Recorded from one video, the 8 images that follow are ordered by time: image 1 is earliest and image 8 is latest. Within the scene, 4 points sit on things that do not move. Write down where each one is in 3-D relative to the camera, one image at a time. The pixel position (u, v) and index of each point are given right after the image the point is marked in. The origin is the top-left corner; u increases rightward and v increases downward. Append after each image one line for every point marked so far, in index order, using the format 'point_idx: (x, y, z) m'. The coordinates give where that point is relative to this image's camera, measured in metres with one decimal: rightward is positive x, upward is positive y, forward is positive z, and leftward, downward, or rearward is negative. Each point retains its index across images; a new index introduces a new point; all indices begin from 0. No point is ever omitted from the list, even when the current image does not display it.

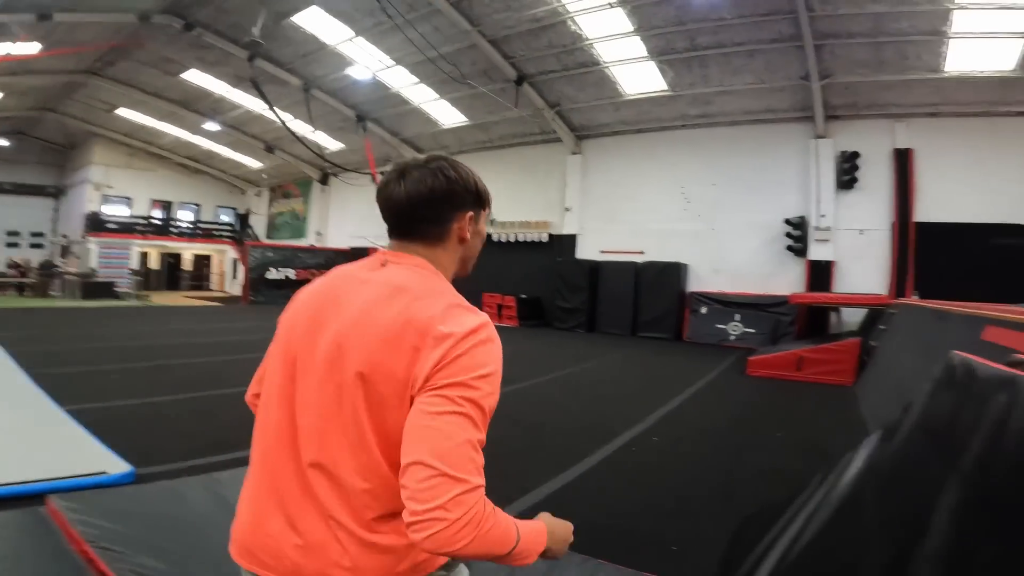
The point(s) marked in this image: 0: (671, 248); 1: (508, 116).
0: (+3.5, +0.9, +10.8) m
1: (-0.1, +3.9, +11.5) m
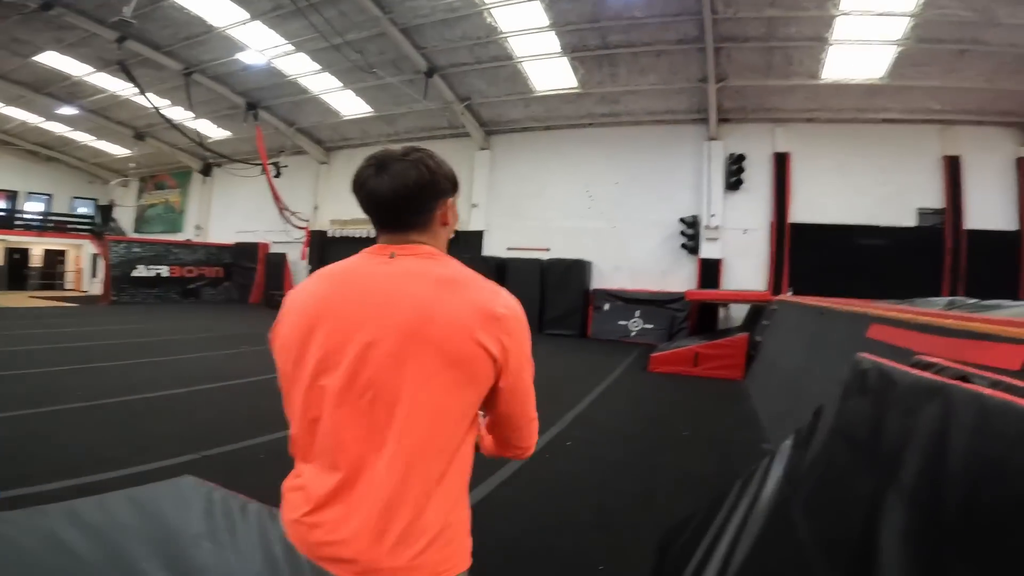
0: (+1.4, +0.9, +10.7) m
1: (-2.3, +3.9, +10.8) m
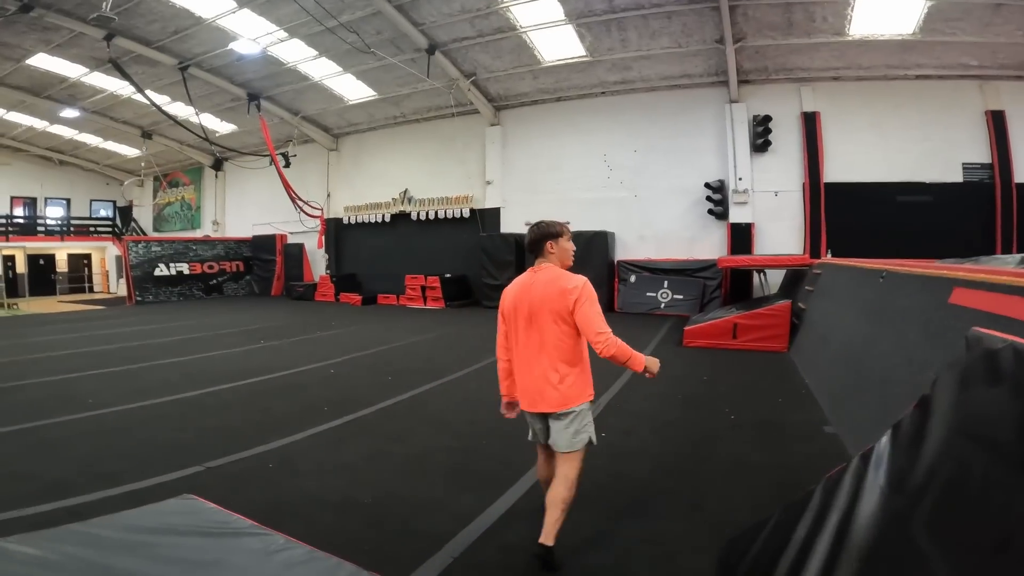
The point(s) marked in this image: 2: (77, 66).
0: (+1.8, +1.5, +10.3) m
1: (-2.0, +4.2, +10.4) m
2: (-8.9, +4.5, +9.9) m
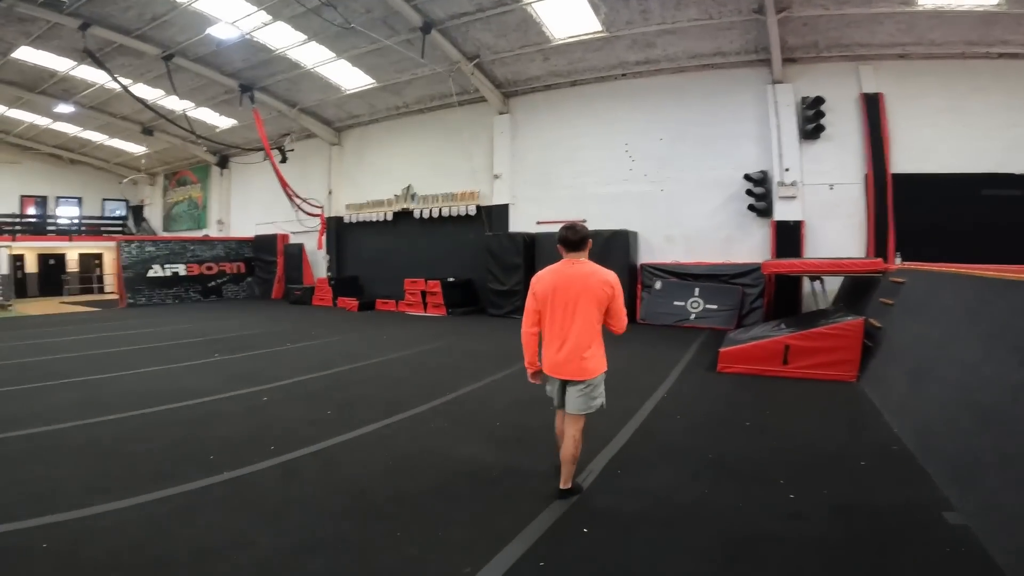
0: (+2.0, +1.3, +9.1) m
1: (-1.8, +4.1, +9.4) m
2: (-8.7, +4.5, +9.3) m
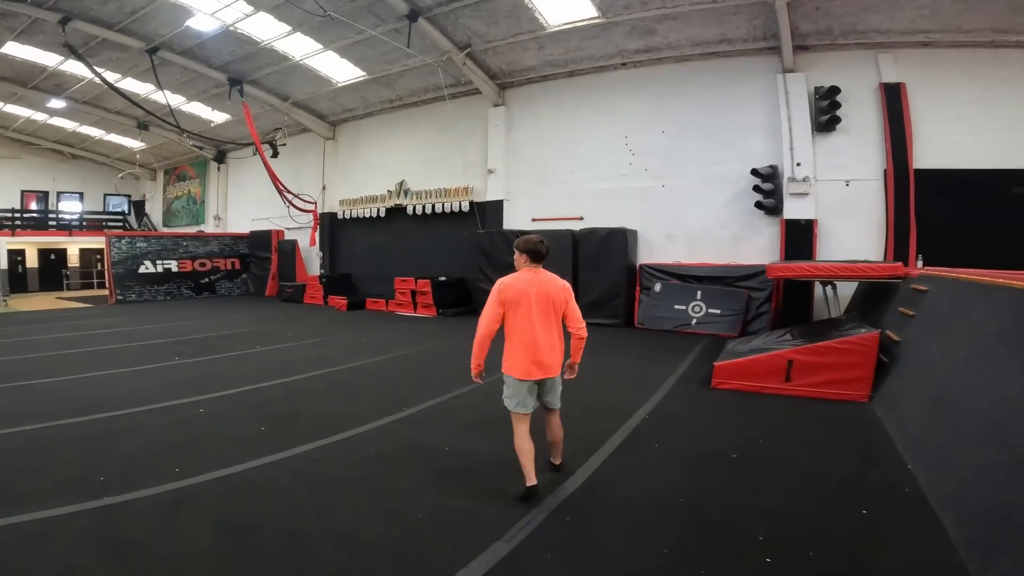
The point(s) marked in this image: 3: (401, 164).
0: (+1.8, +1.3, +8.6) m
1: (-1.9, +4.2, +9.0) m
2: (-8.8, +4.6, +9.1) m
3: (-2.5, +2.8, +10.8) m
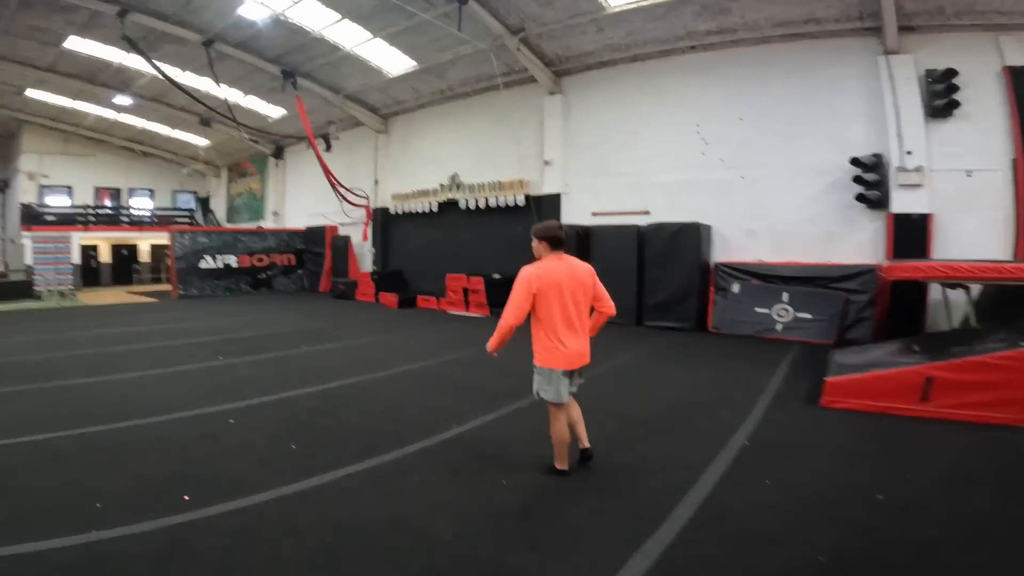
0: (+2.8, +1.3, +7.8) m
1: (-0.8, +4.2, +8.6) m
2: (-7.7, +4.7, +9.4) m
3: (-1.3, +2.8, +10.4) m
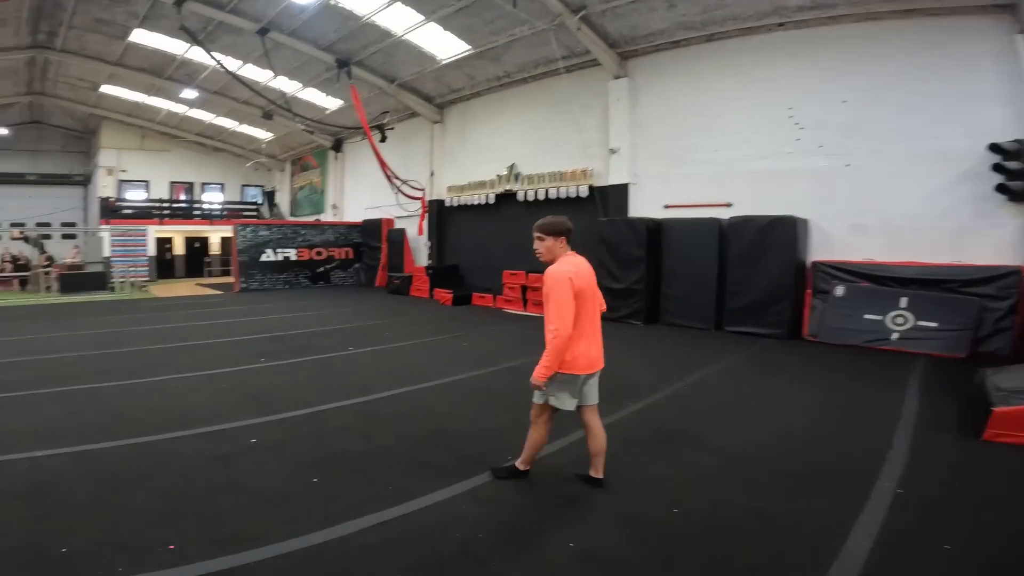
0: (+3.7, +1.3, +6.8) m
1: (+0.2, +4.2, +8.0) m
2: (-6.5, +4.8, +9.5) m
3: (0.0, +2.9, +9.9) m
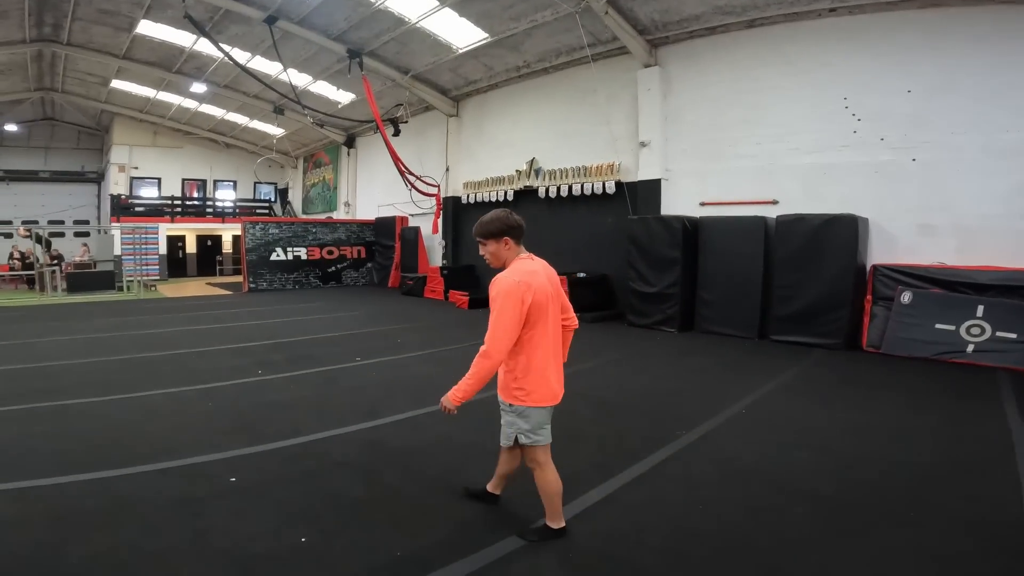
0: (+4.0, +1.2, +6.2) m
1: (+0.6, +4.2, +7.4) m
2: (-6.1, +4.8, +9.1) m
3: (+0.4, +2.8, +9.3) m
